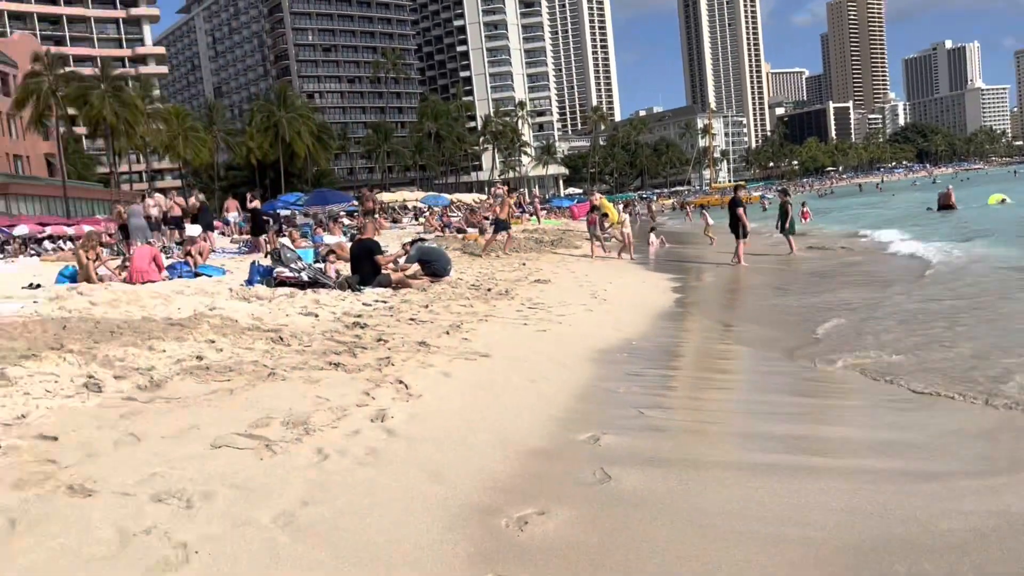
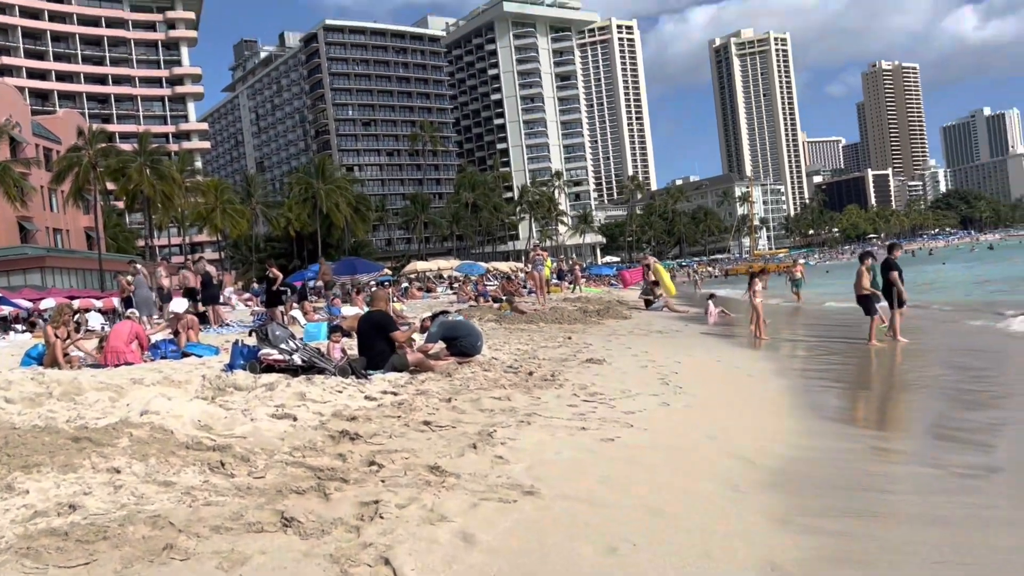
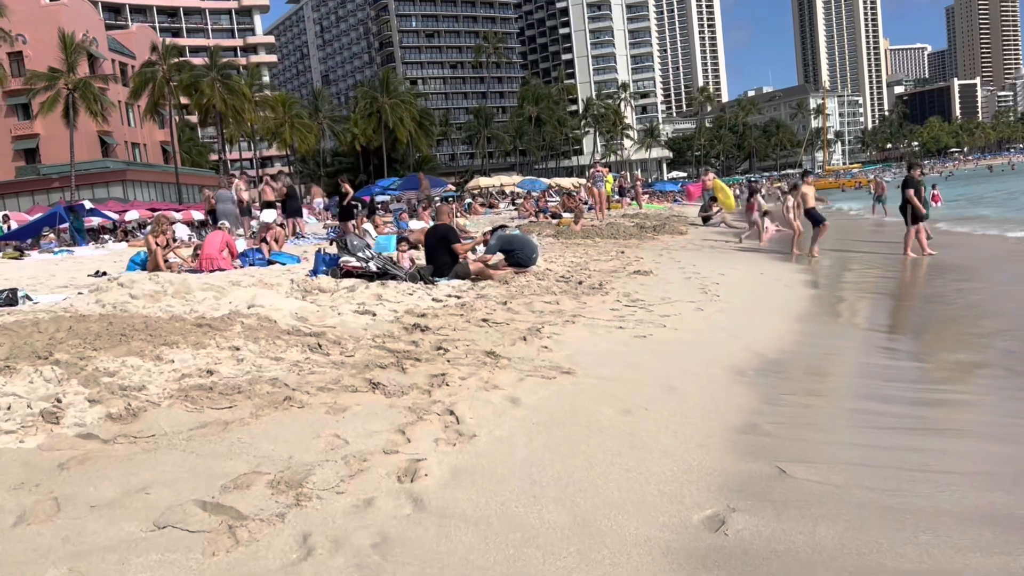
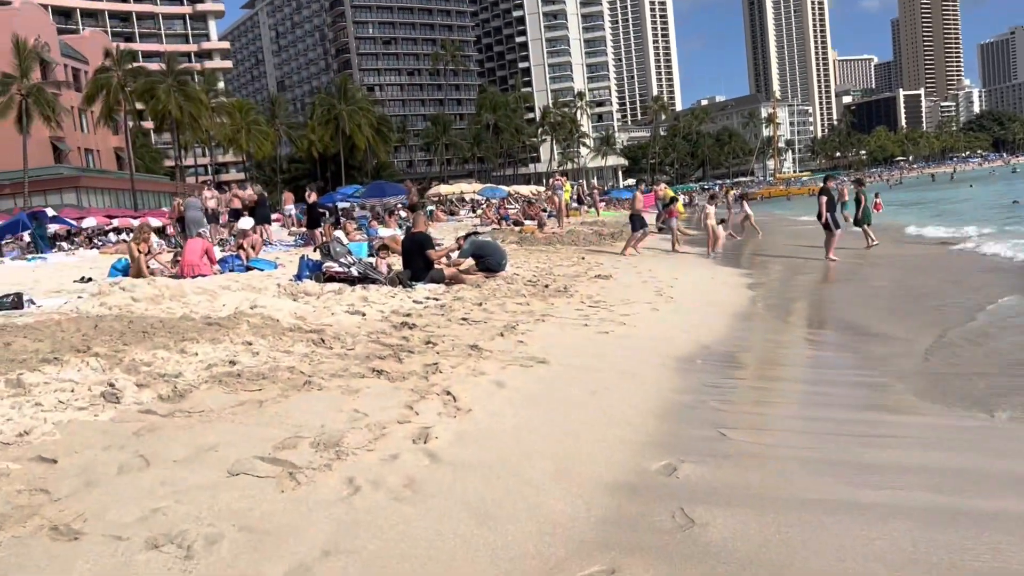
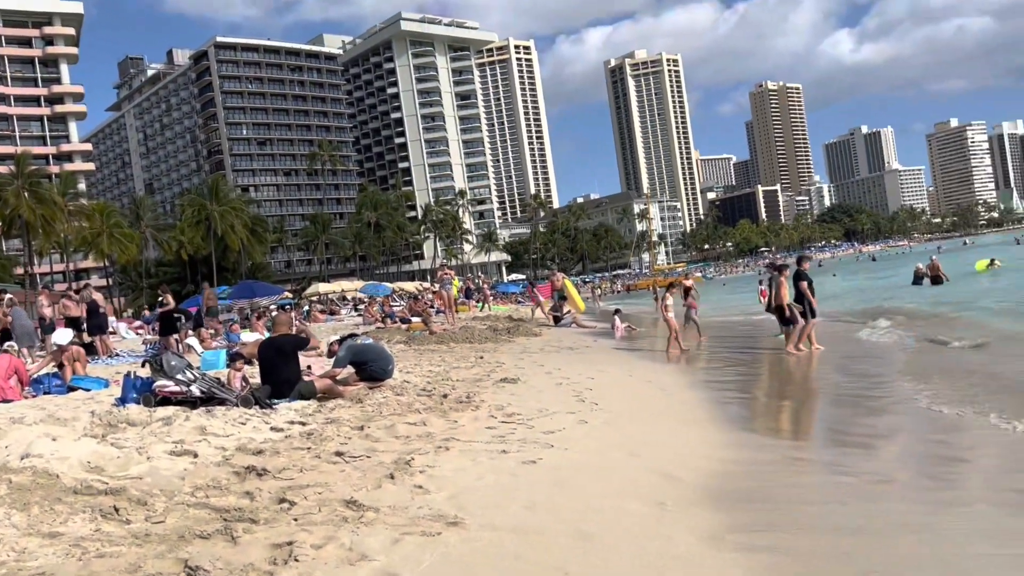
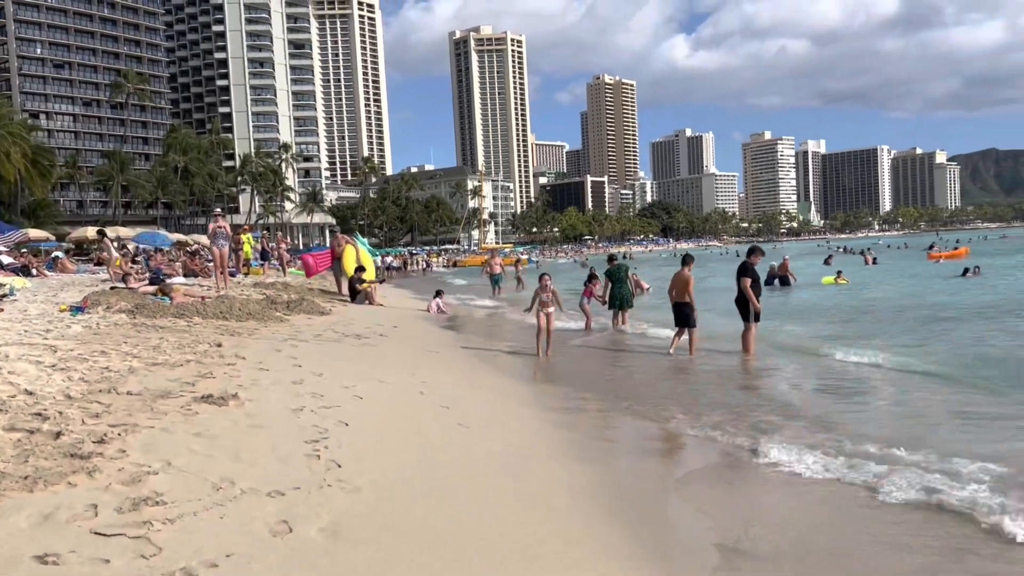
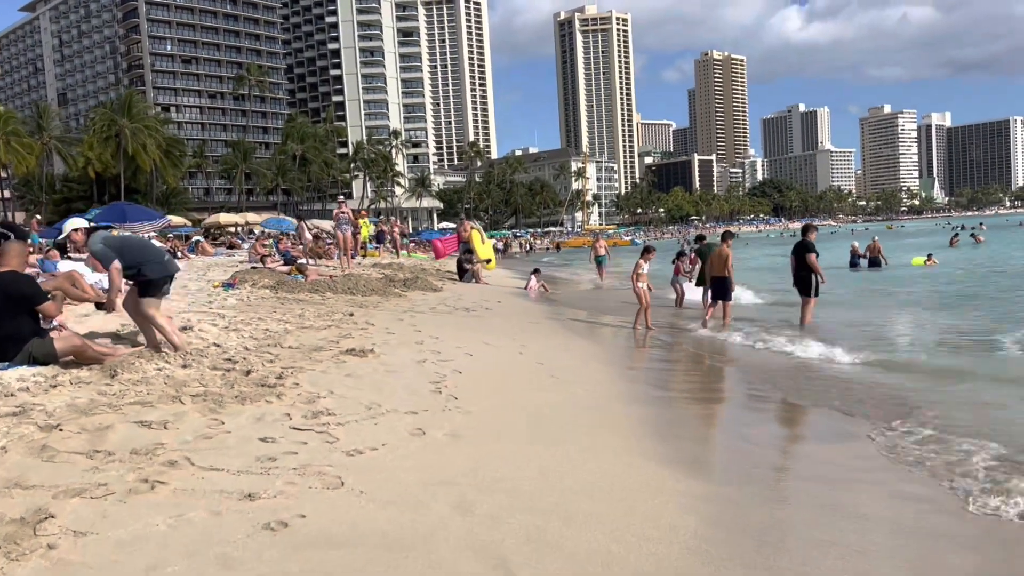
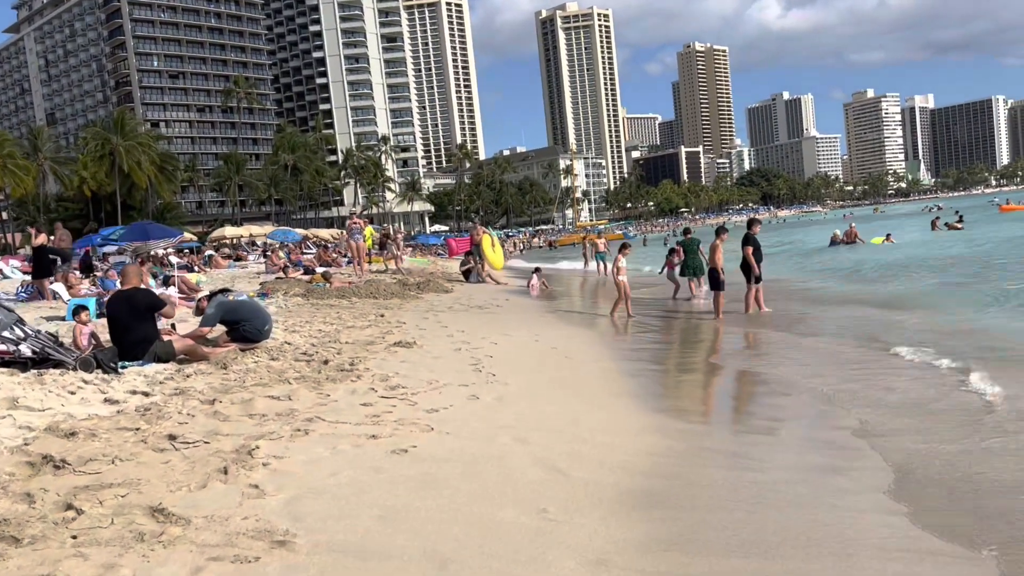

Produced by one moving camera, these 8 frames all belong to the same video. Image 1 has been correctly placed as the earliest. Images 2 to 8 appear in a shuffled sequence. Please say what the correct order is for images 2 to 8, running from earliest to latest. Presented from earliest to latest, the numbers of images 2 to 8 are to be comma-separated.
4, 3, 2, 5, 8, 7, 6
